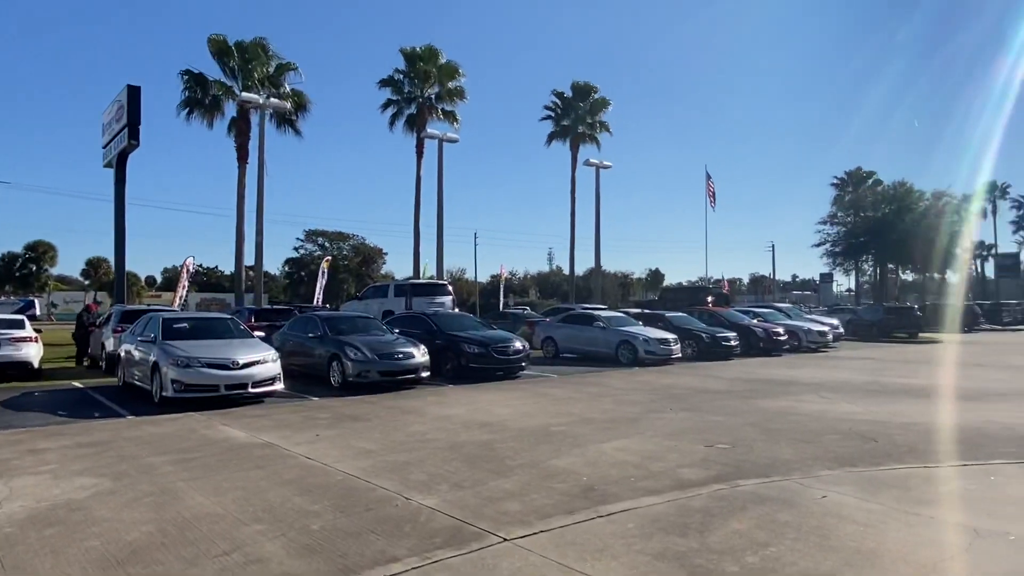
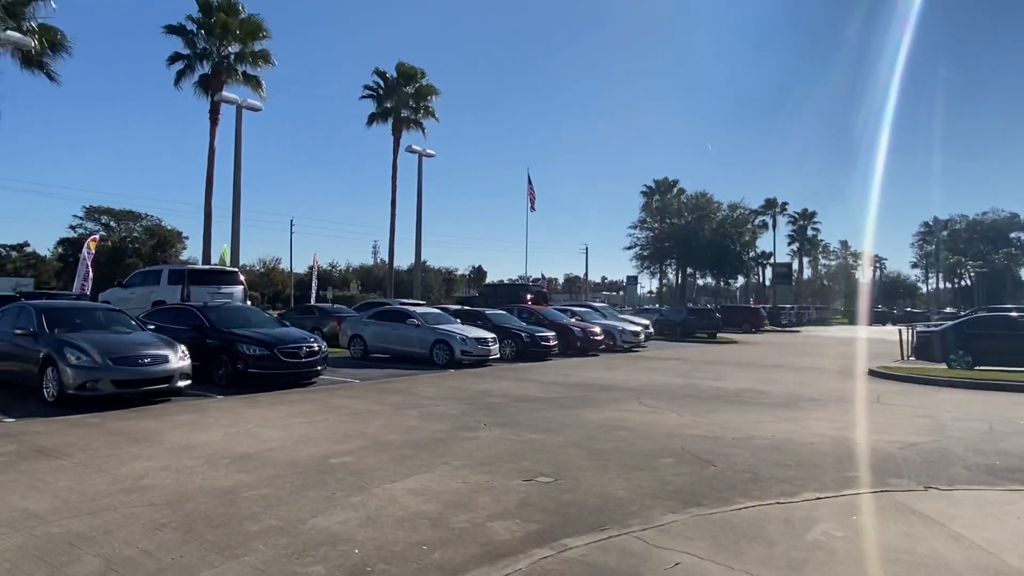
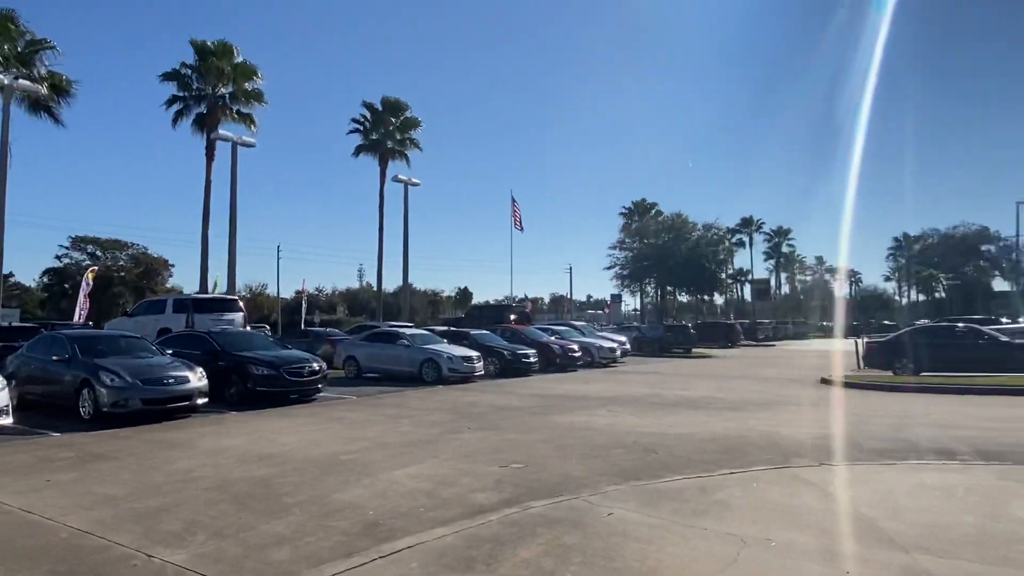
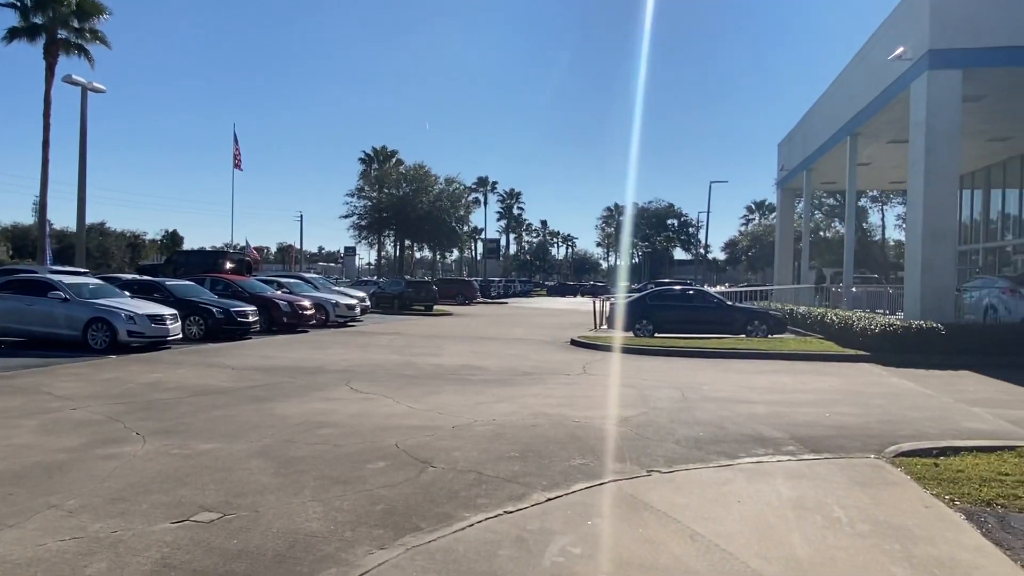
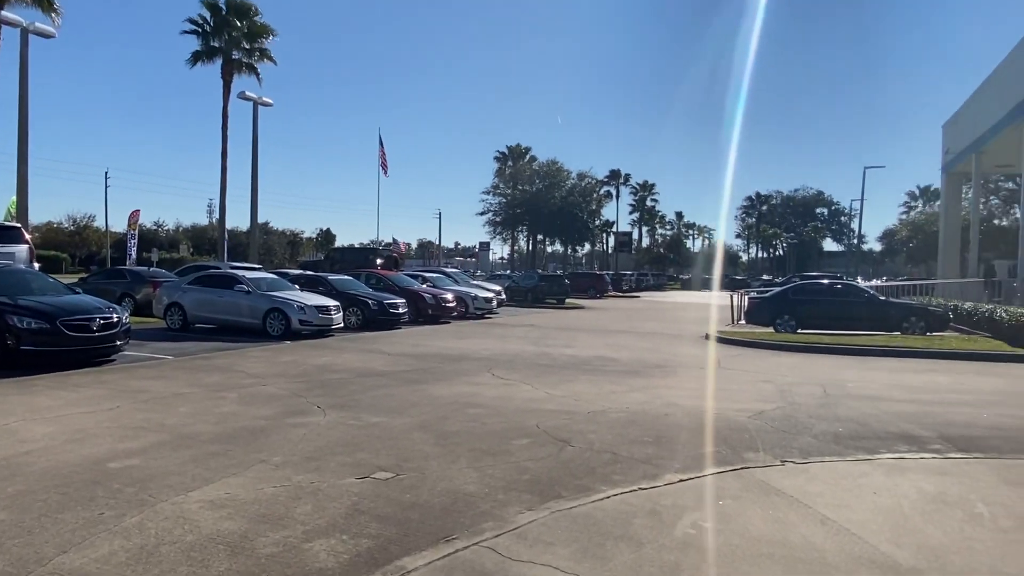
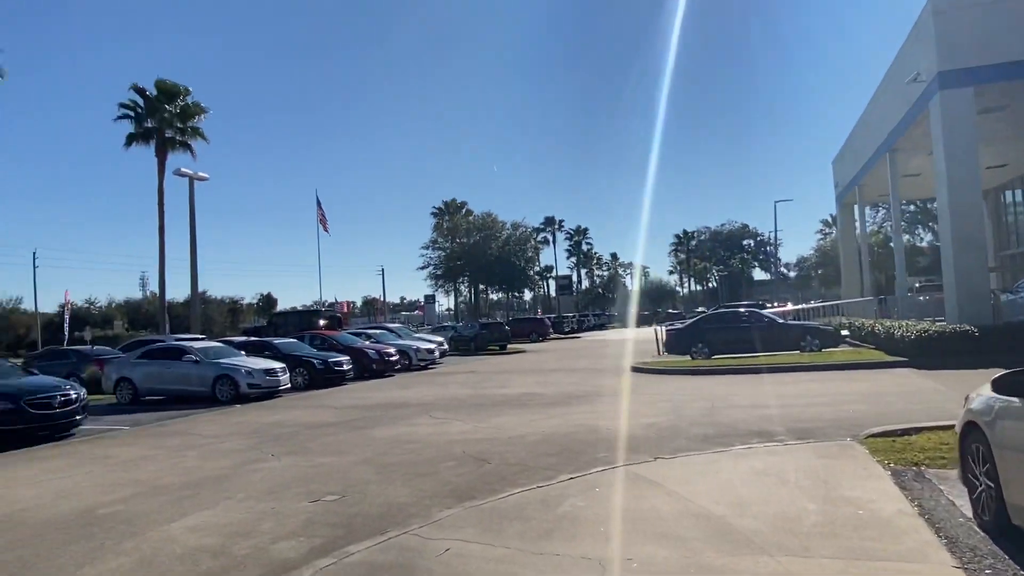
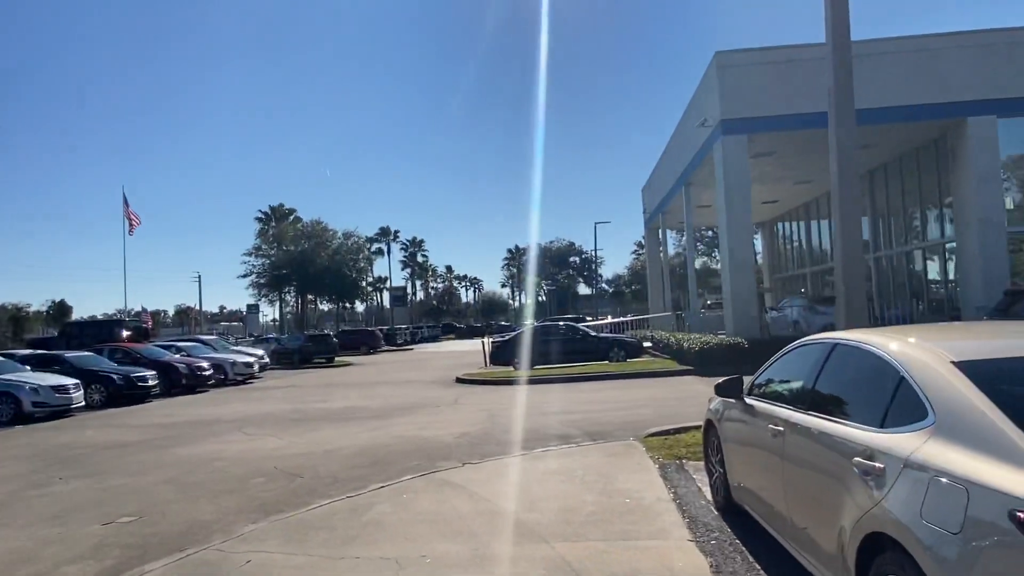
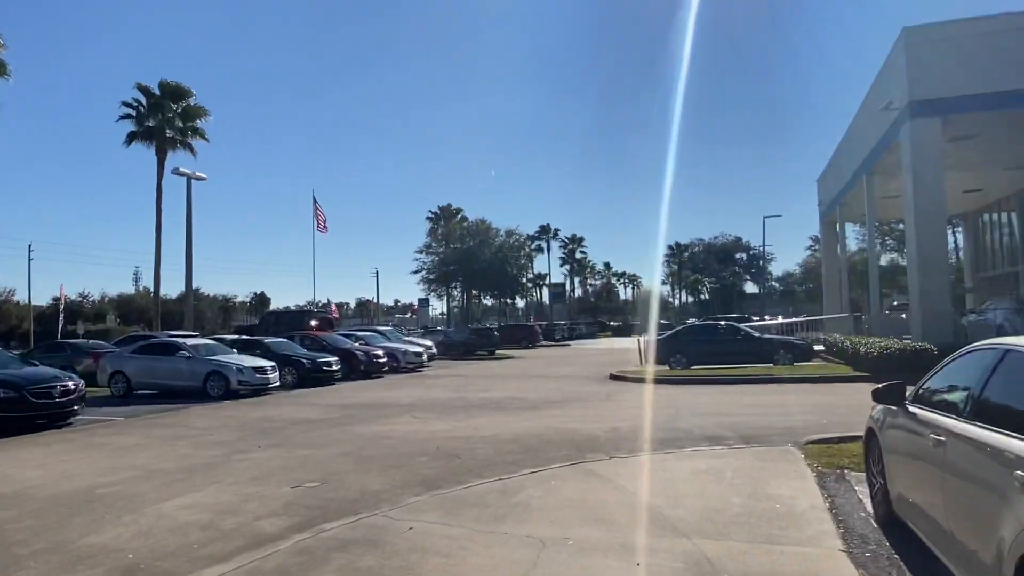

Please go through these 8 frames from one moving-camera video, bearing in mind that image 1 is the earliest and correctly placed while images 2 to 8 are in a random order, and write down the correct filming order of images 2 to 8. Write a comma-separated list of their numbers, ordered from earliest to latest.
3, 8, 7, 6, 2, 5, 4
